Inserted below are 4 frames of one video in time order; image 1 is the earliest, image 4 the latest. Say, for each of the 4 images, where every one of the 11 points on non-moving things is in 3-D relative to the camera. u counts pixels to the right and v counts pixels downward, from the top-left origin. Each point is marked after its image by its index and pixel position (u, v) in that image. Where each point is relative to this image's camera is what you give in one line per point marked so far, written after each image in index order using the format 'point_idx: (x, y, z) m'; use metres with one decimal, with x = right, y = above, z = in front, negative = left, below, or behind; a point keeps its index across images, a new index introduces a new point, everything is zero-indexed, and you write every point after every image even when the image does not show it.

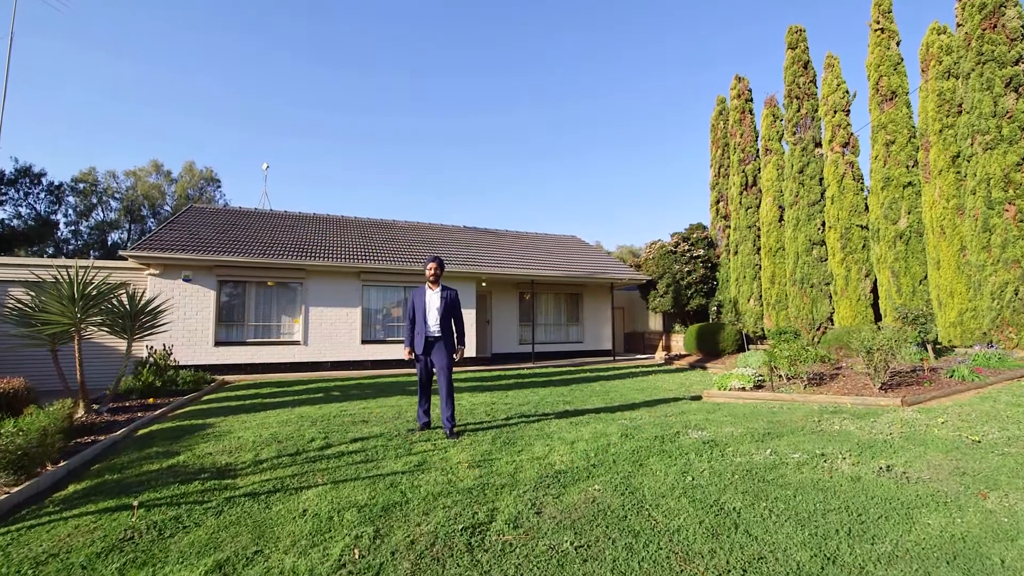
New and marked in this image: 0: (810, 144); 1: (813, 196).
0: (+7.4, +3.6, +11.4) m
1: (+7.3, +2.2, +11.2) m
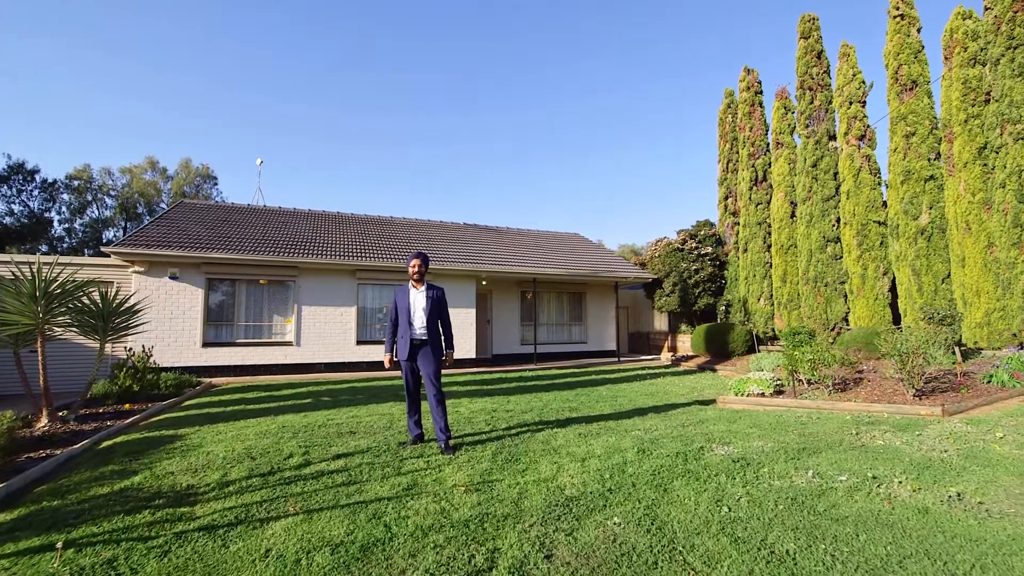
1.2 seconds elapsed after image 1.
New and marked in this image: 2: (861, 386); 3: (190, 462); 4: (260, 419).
0: (+7.5, +3.6, +11.0) m
1: (+7.4, +2.3, +10.7) m
2: (+4.7, -1.3, +6.1) m
3: (-2.4, -1.3, +3.4) m
4: (-2.7, -1.4, +5.0) m
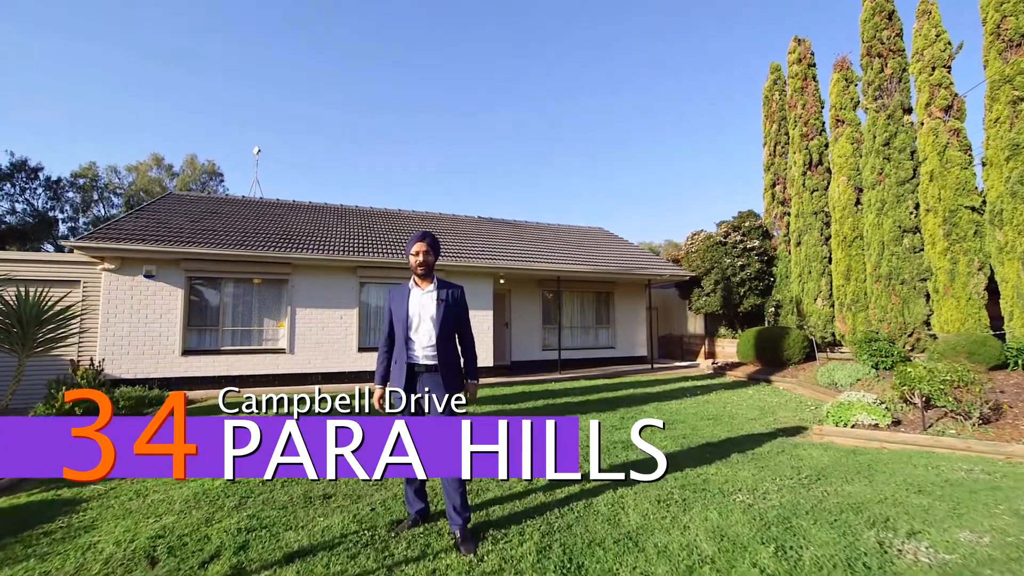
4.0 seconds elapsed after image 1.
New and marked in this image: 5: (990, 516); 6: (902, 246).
0: (+7.9, +3.7, +9.4) m
1: (+7.8, +2.3, +9.2) m
2: (+5.0, -1.3, +4.7) m
3: (-2.1, -1.3, +2.1) m
4: (-2.4, -1.4, +3.7) m
5: (+2.6, -1.2, +2.5) m
6: (+7.7, +0.8, +9.1) m
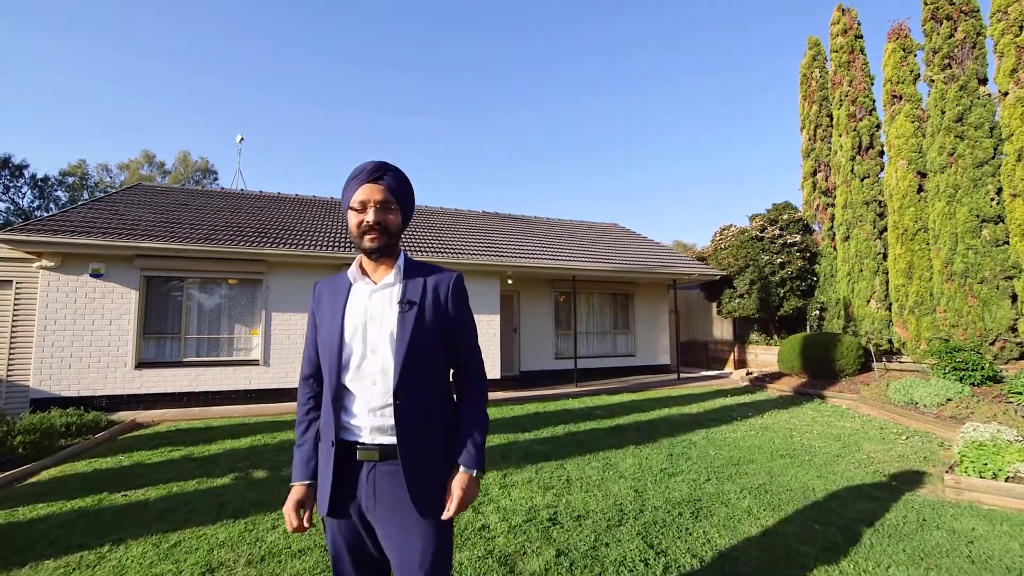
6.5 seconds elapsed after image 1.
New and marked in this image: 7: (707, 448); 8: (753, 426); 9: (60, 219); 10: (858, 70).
0: (+8.1, +3.7, +8.1) m
1: (+8.0, +2.3, +7.8) m
2: (+5.2, -1.3, +3.3) m
3: (-2.0, -1.3, +0.8) m
4: (-2.3, -1.4, +2.4) m
5: (+2.7, -1.2, +1.2) m
6: (+7.9, +0.8, +7.8) m
7: (+2.0, -1.7, +4.8) m
8: (+3.1, -1.8, +5.9) m
9: (-7.2, +1.1, +7.3) m
10: (+7.7, +4.9, +10.3) m
